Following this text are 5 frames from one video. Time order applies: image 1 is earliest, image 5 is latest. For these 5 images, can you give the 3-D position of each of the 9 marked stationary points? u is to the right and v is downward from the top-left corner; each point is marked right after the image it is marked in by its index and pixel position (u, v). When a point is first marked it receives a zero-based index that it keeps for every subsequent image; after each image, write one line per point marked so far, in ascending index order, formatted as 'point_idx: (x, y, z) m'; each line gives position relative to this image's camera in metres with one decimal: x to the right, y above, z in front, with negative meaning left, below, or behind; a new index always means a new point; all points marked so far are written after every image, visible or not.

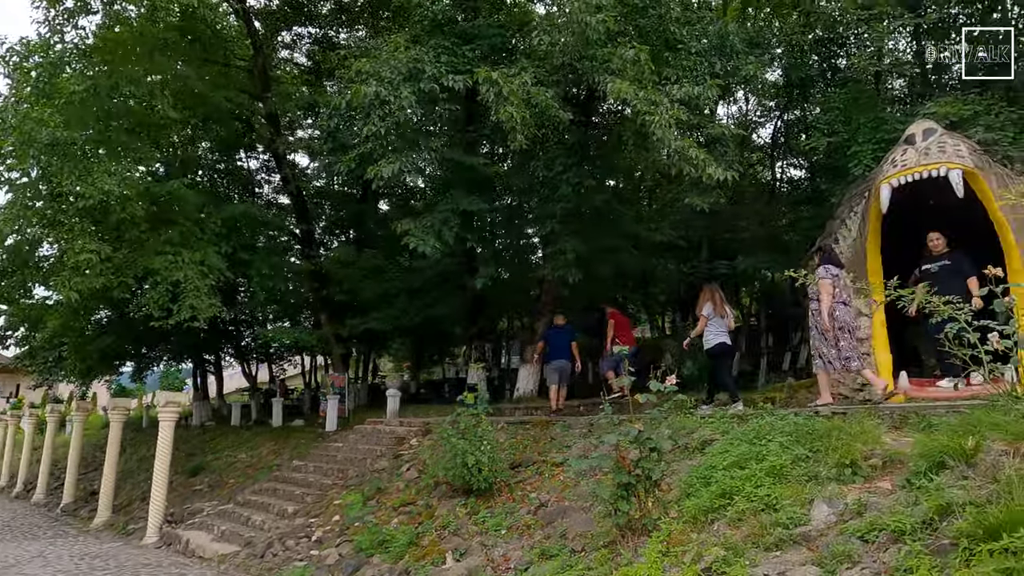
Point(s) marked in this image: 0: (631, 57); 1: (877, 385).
0: (+1.6, +3.2, +9.1) m
1: (+4.2, -1.1, +7.7) m
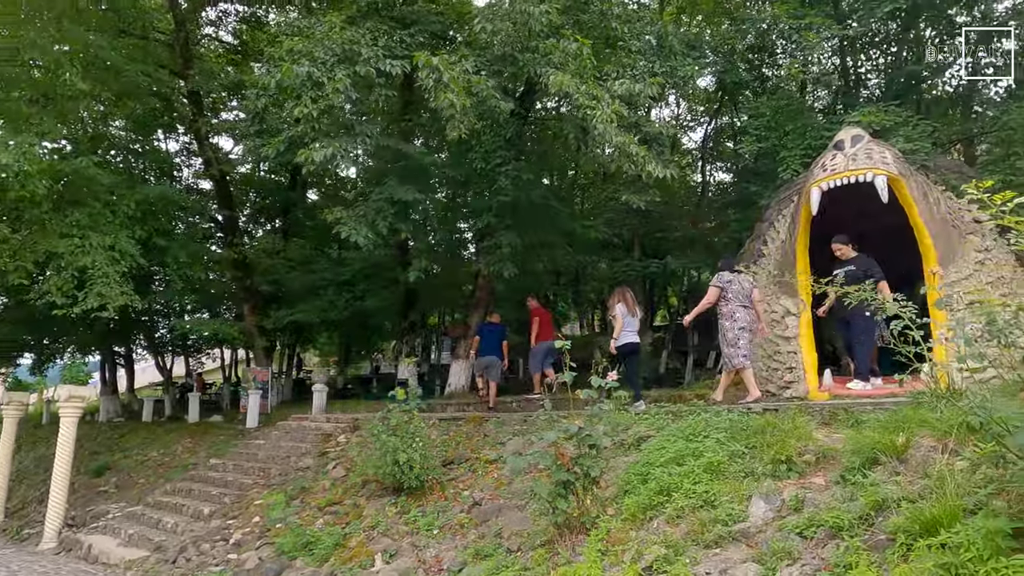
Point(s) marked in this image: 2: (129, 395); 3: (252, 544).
0: (+0.8, +3.2, +9.1) m
1: (+3.5, -1.1, +7.9) m
2: (-11.5, -3.2, +20.0) m
3: (-3.0, -3.0, +7.8) m
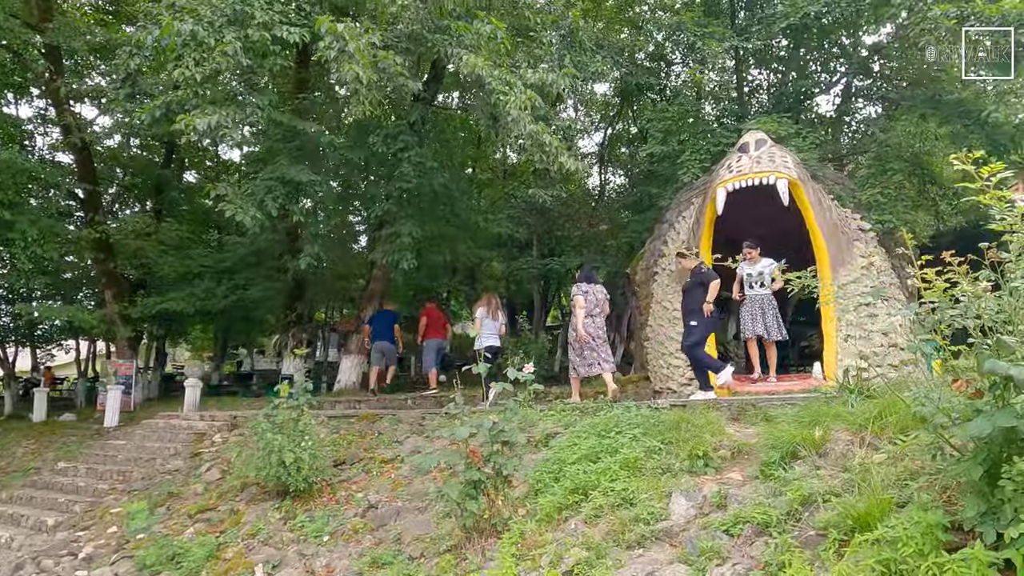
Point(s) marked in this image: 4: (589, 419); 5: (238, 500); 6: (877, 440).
0: (-0.3, +3.3, +8.7) m
1: (+2.3, -1.1, +8.0) m
2: (-14.5, -2.6, +17.5) m
3: (-4.2, -2.8, +6.8) m
4: (+0.7, -1.2, +6.2) m
5: (-3.0, -2.3, +7.3) m
6: (+2.1, -0.9, +3.9) m
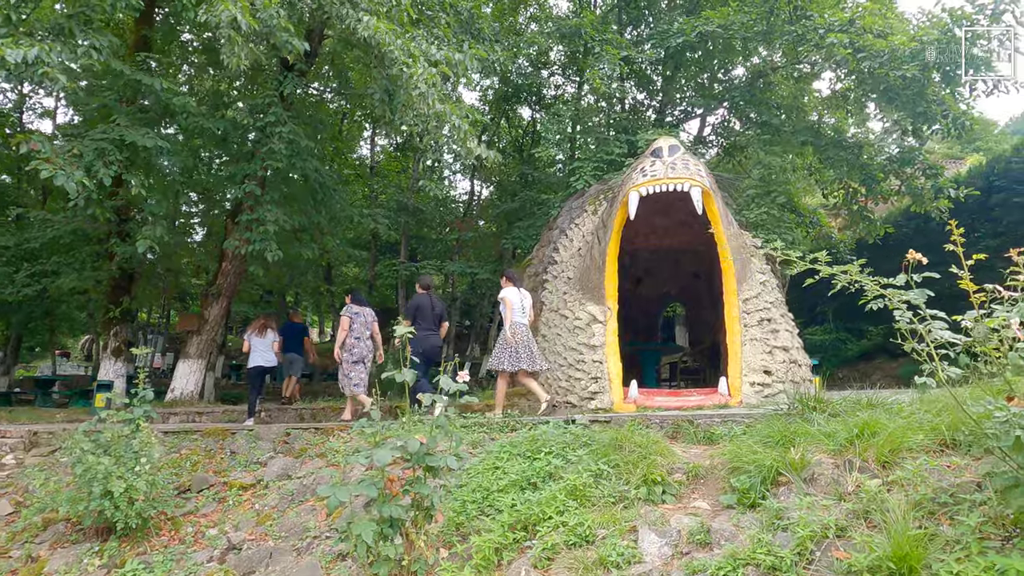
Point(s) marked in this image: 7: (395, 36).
0: (-1.5, +3.4, +7.8) m
1: (+1.1, -1.2, +7.6) m
2: (-17.5, -2.0, +12.9) m
3: (-5.0, -2.5, +4.9) m
4: (-0.1, -1.2, +5.5) m
5: (-4.0, -2.1, +5.6) m
6: (+1.9, -0.9, +3.5) m
7: (-1.3, +2.8, +7.4) m
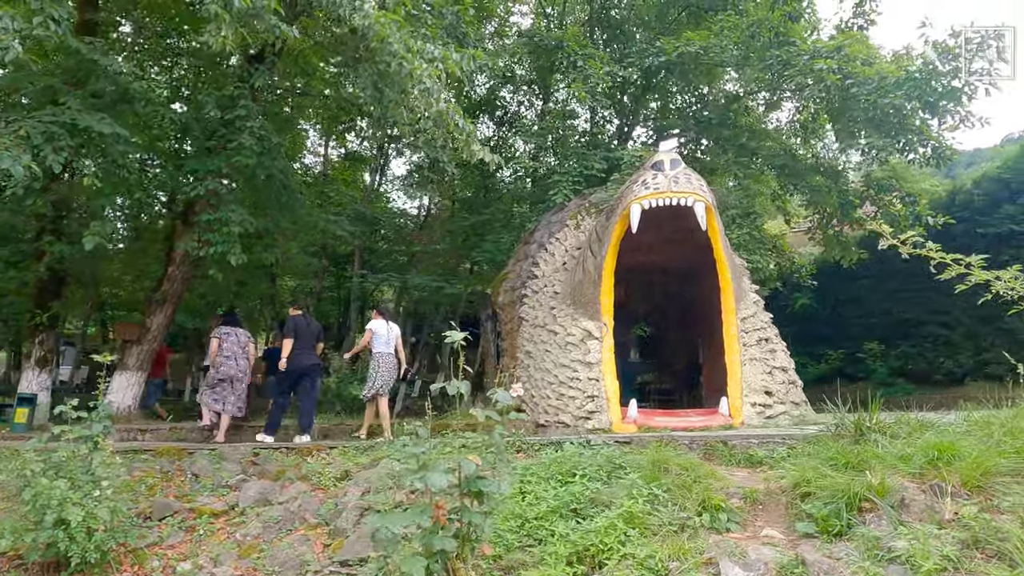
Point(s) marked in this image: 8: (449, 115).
0: (-1.5, +3.3, +7.3) m
1: (+1.0, -1.4, +7.2) m
2: (-18.1, -1.8, +10.6) m
3: (-4.8, -2.4, +3.9) m
4: (+0.1, -1.3, +5.0) m
5: (-3.9, -2.1, +4.7) m
6: (+2.2, -1.0, +3.3) m
7: (-1.3, +2.7, +7.0) m
8: (-0.8, +1.8, +7.1) m
